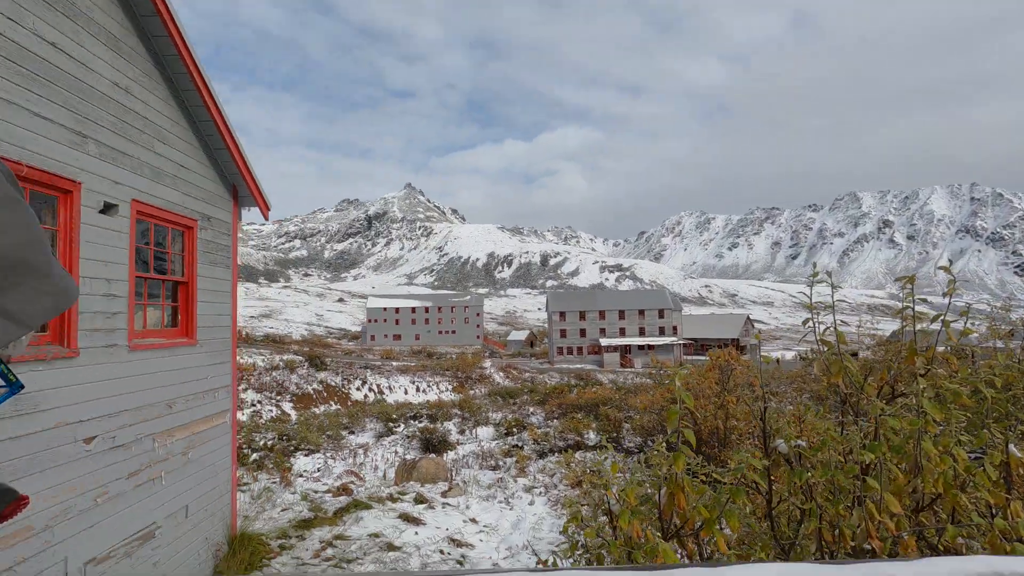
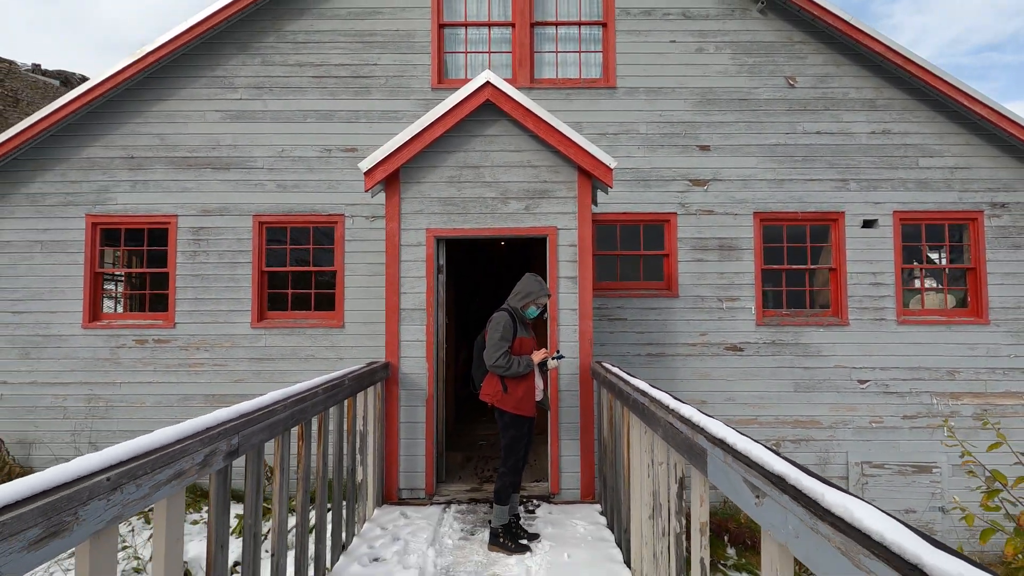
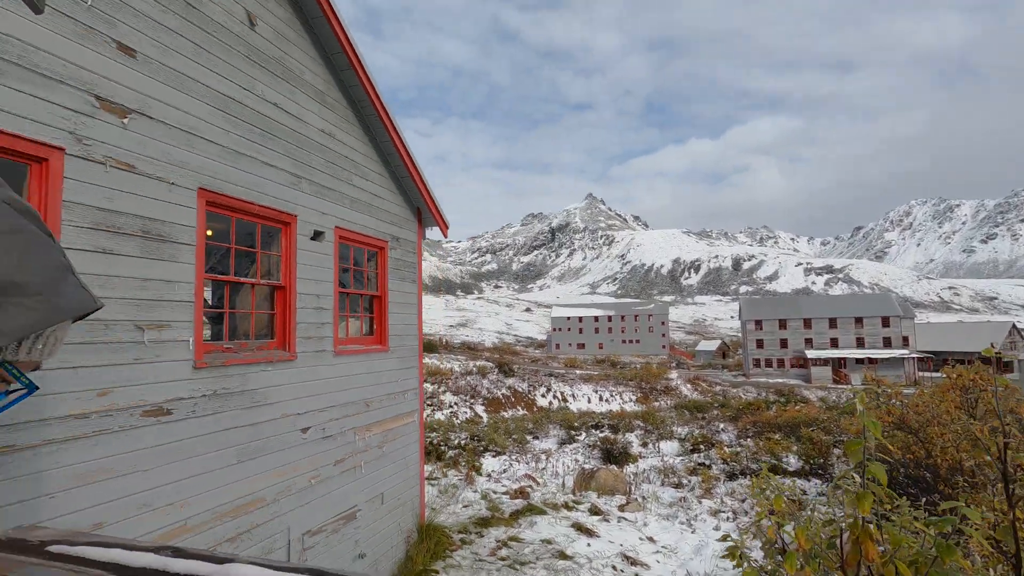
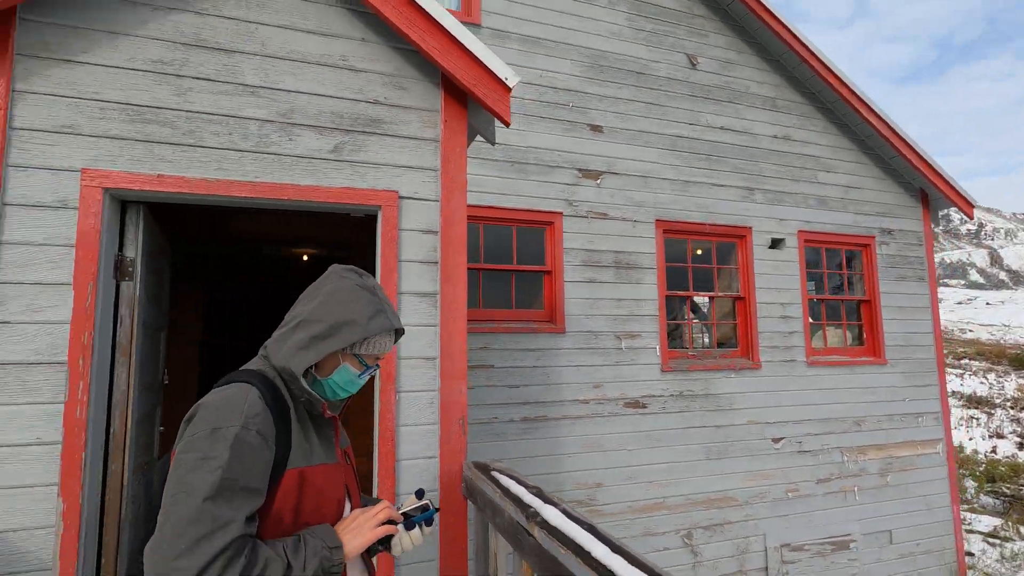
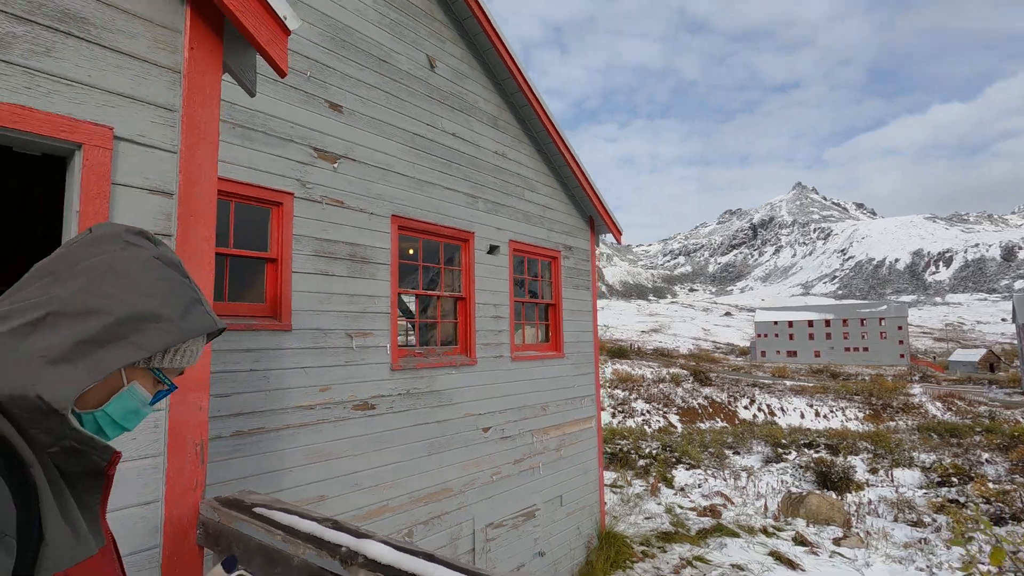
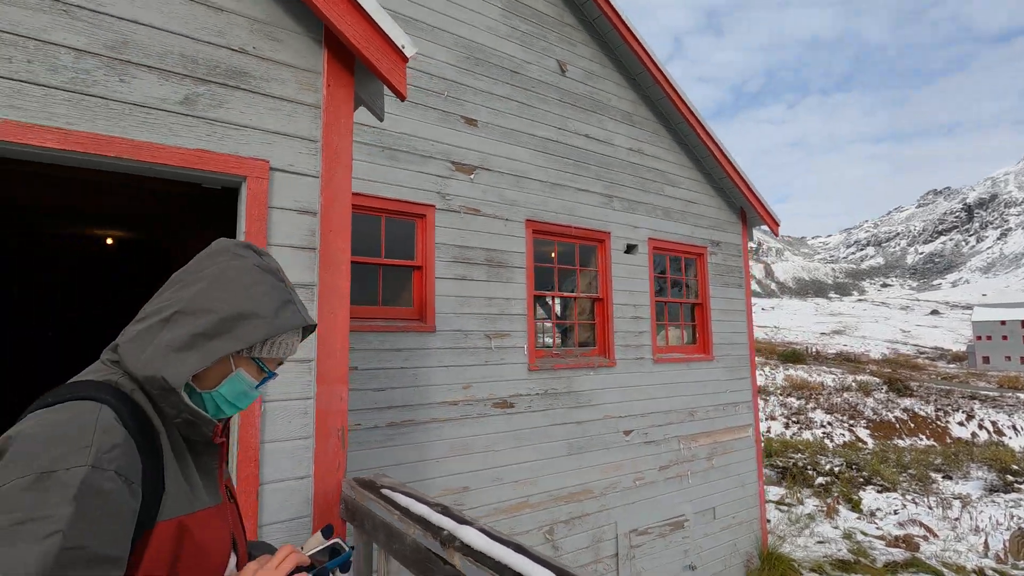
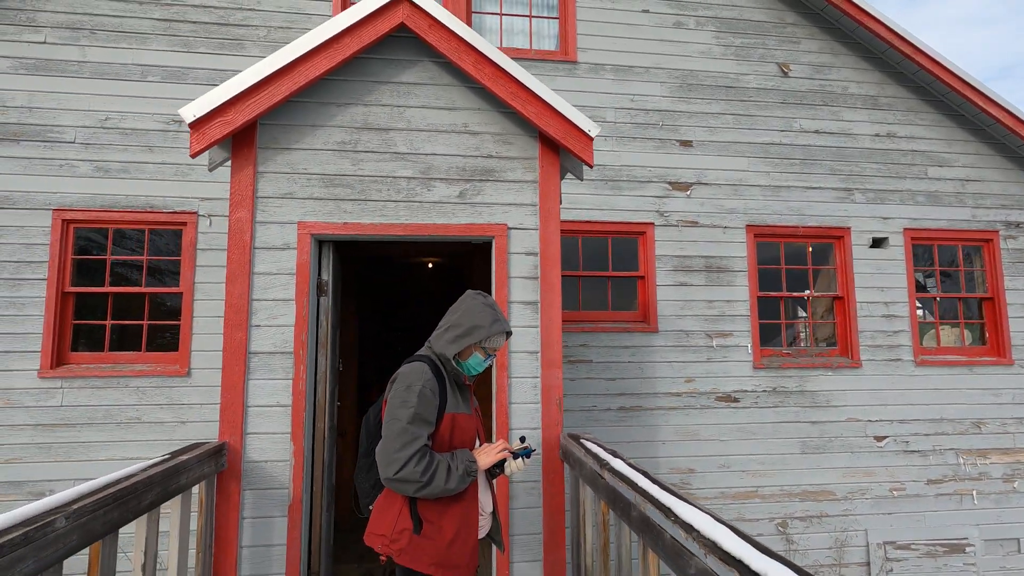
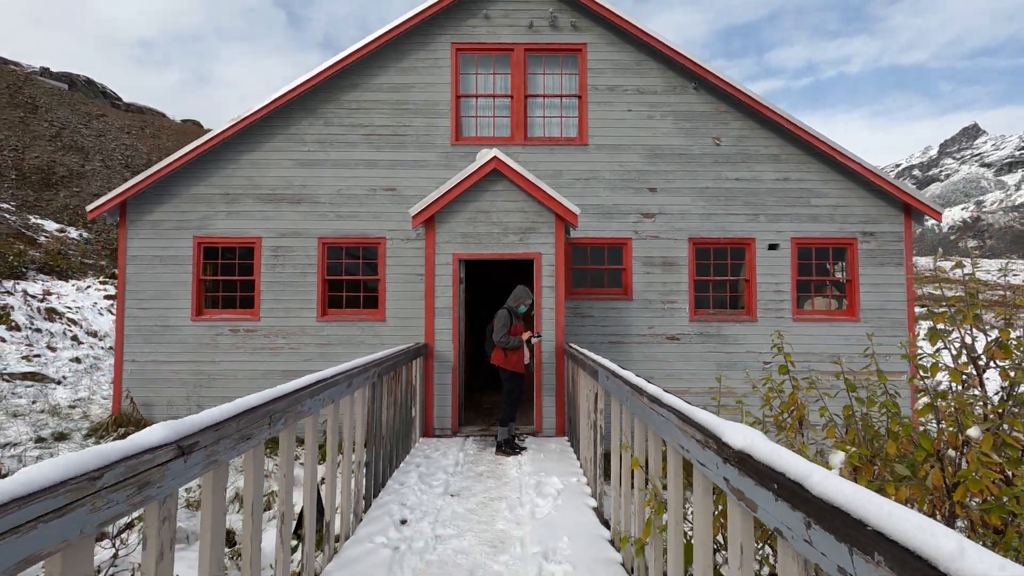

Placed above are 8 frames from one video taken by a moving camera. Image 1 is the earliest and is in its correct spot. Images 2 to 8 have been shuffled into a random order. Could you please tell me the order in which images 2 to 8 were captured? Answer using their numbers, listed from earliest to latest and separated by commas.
3, 5, 6, 4, 7, 2, 8
